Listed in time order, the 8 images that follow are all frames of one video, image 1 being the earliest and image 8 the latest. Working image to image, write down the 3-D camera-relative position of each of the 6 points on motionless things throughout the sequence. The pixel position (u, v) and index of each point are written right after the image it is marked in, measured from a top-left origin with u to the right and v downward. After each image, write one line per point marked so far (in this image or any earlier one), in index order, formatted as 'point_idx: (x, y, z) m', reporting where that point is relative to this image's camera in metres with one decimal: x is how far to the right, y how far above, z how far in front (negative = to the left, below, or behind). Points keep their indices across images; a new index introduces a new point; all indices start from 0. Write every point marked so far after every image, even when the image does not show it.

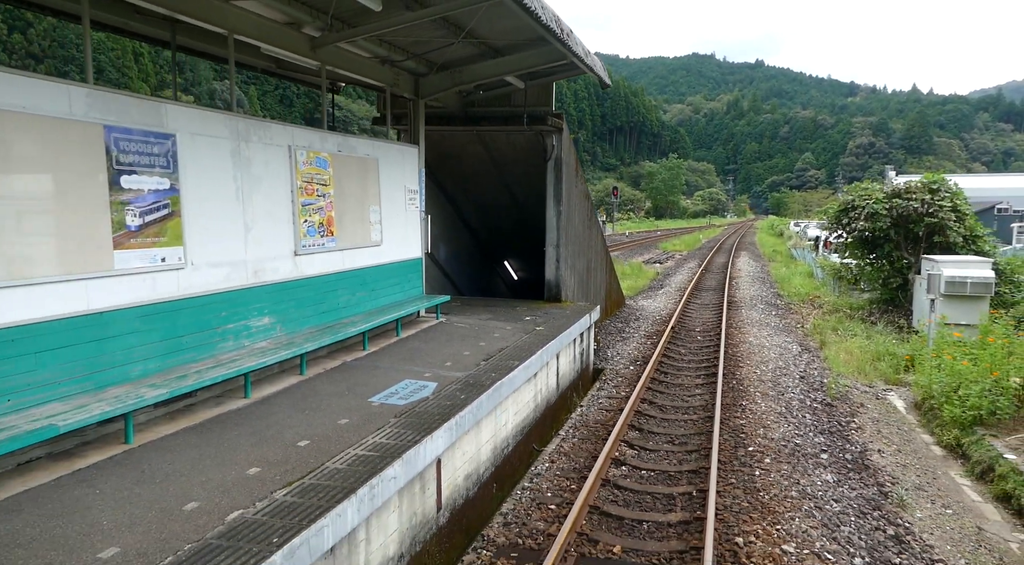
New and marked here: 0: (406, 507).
0: (-0.6, -1.3, +3.9) m
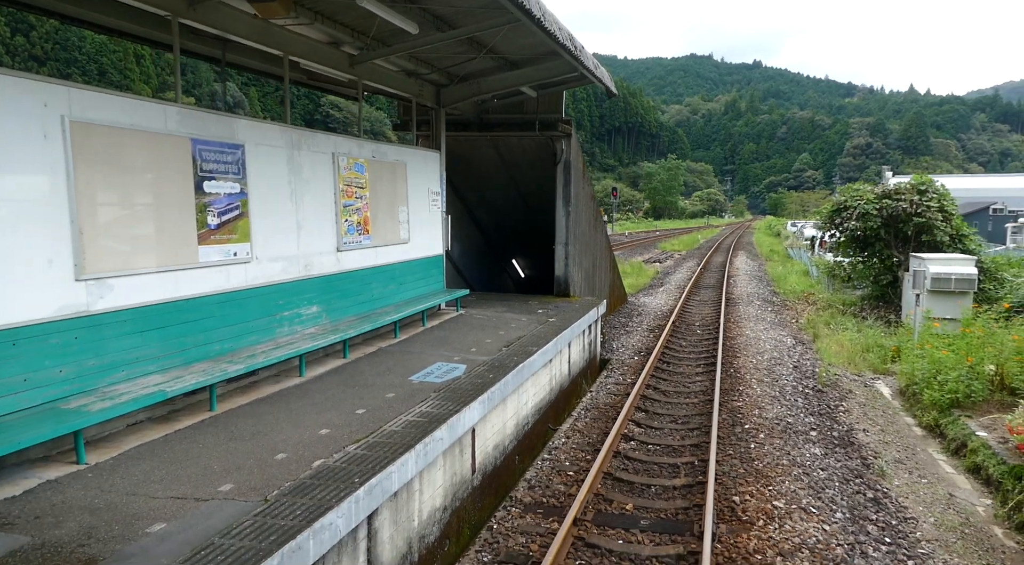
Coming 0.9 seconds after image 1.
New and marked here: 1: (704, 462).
0: (-0.4, -1.3, +4.5) m
1: (+1.7, -1.6, +5.7) m
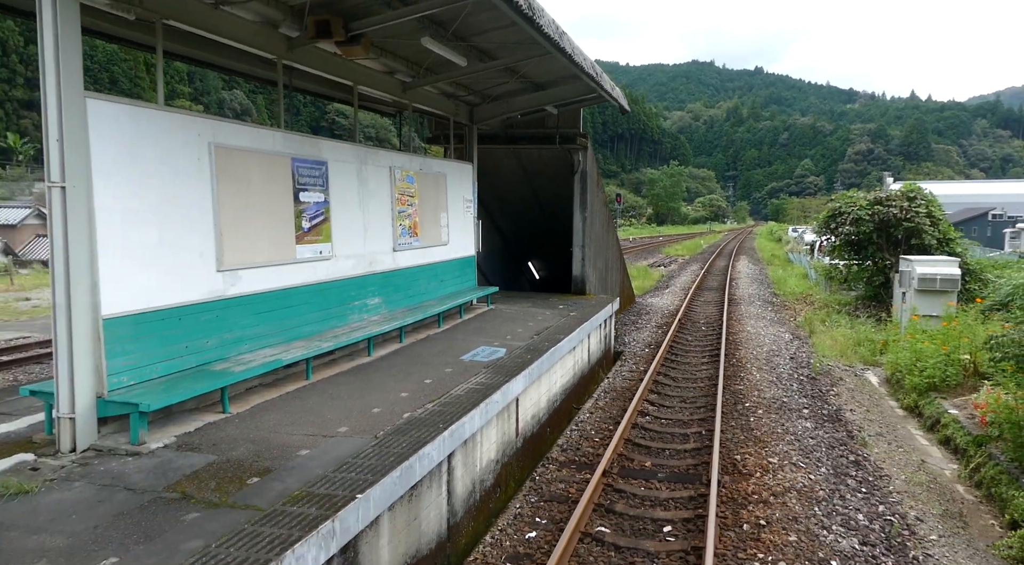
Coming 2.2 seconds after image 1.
0: (-0.1, -1.2, +5.4) m
1: (+2.0, -1.5, +6.6) m
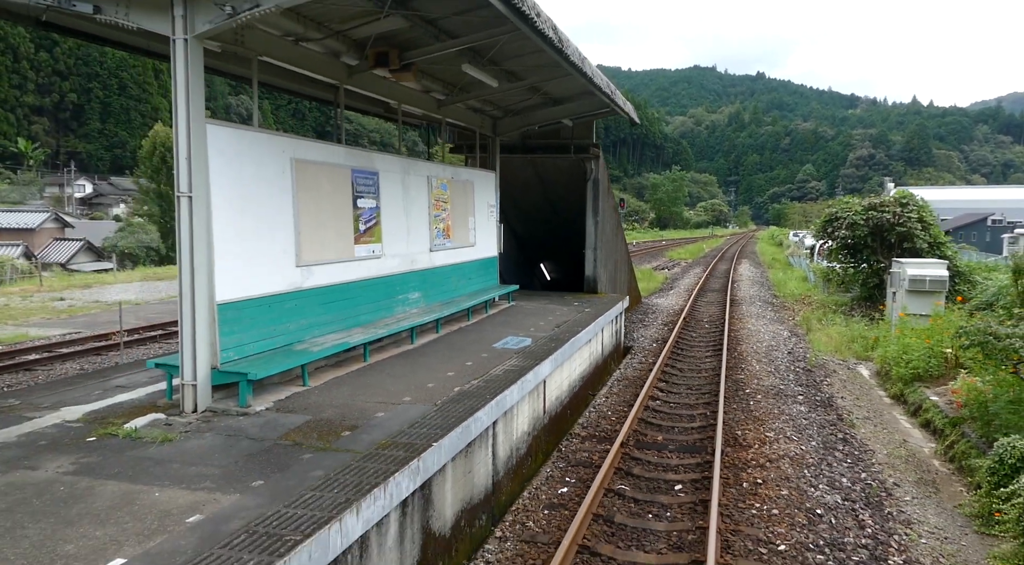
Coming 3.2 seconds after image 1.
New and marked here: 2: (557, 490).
0: (+0.2, -1.2, +6.2) m
1: (+2.3, -1.5, +7.4) m
2: (+0.4, -1.7, +5.5) m
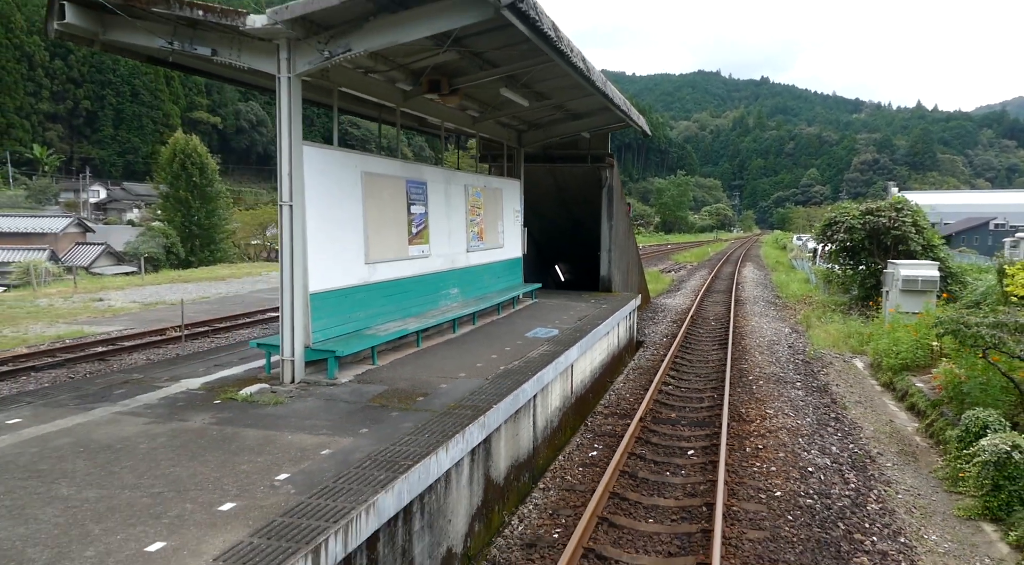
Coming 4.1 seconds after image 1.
0: (+0.6, -1.1, +7.2) m
1: (+2.7, -1.4, +8.3) m
2: (+0.7, -1.7, +6.4) m
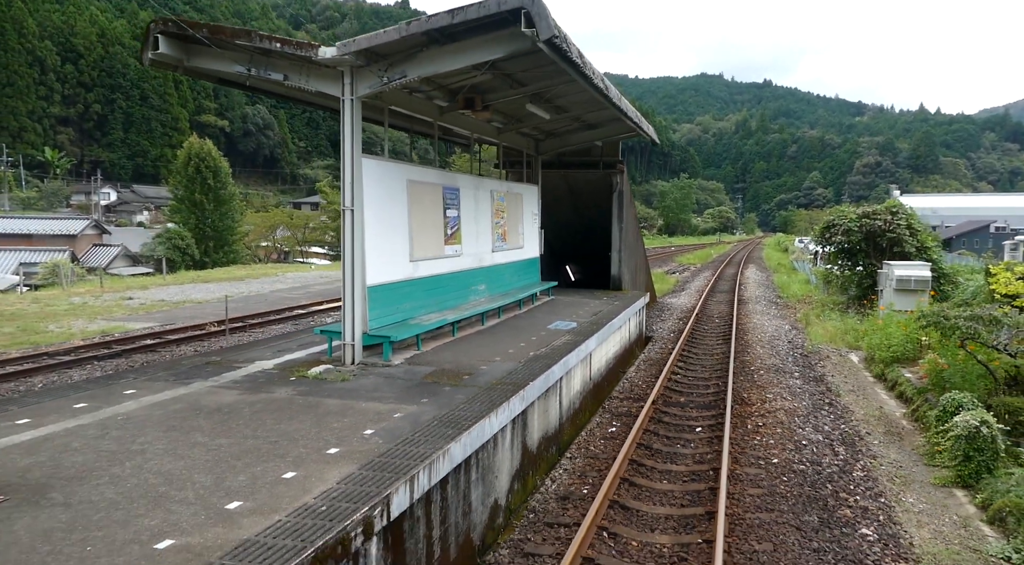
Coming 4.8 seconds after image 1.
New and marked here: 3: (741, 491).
0: (+0.9, -1.1, +8.0) m
1: (+3.0, -1.4, +9.1) m
2: (+1.1, -1.6, +7.2) m
3: (+1.9, -1.8, +5.5) m
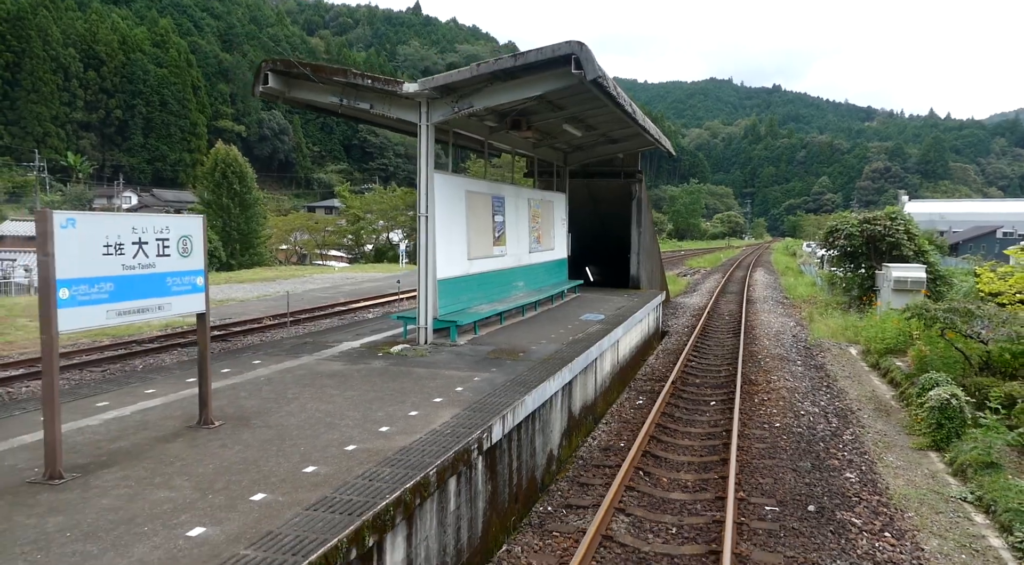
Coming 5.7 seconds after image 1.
0: (+1.4, -1.0, +9.2) m
1: (+3.5, -1.4, +10.3) m
2: (+1.6, -1.6, +8.5) m
3: (+2.5, -1.7, +6.7) m
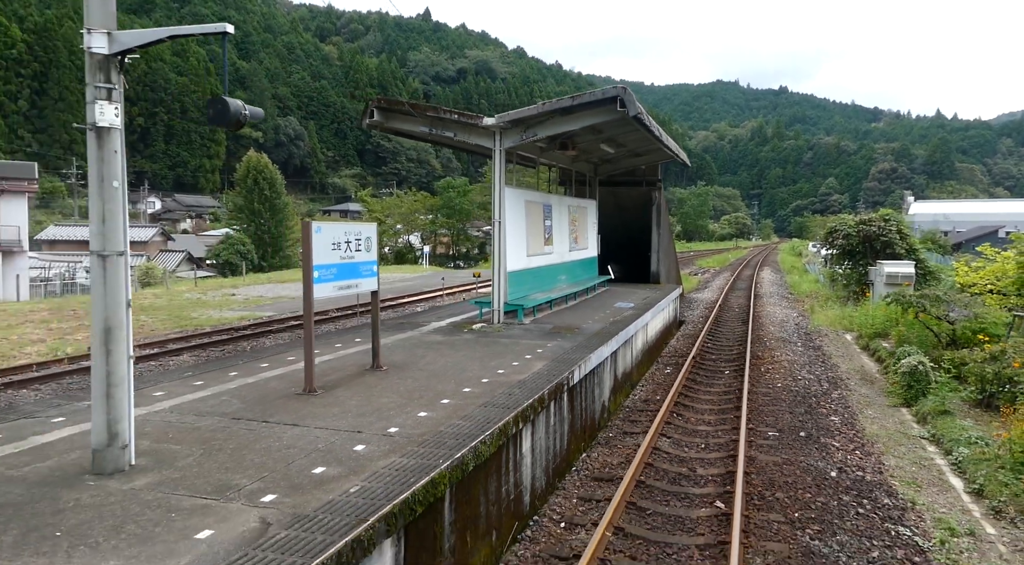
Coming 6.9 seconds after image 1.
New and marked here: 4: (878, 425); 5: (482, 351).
0: (+2.3, -0.9, +11.2) m
1: (+4.4, -1.2, +12.2) m
2: (+2.4, -1.5, +10.4) m
3: (+3.3, -1.6, +8.6) m
4: (+4.7, -1.8, +8.3) m
5: (-0.3, -0.8, +7.6) m
